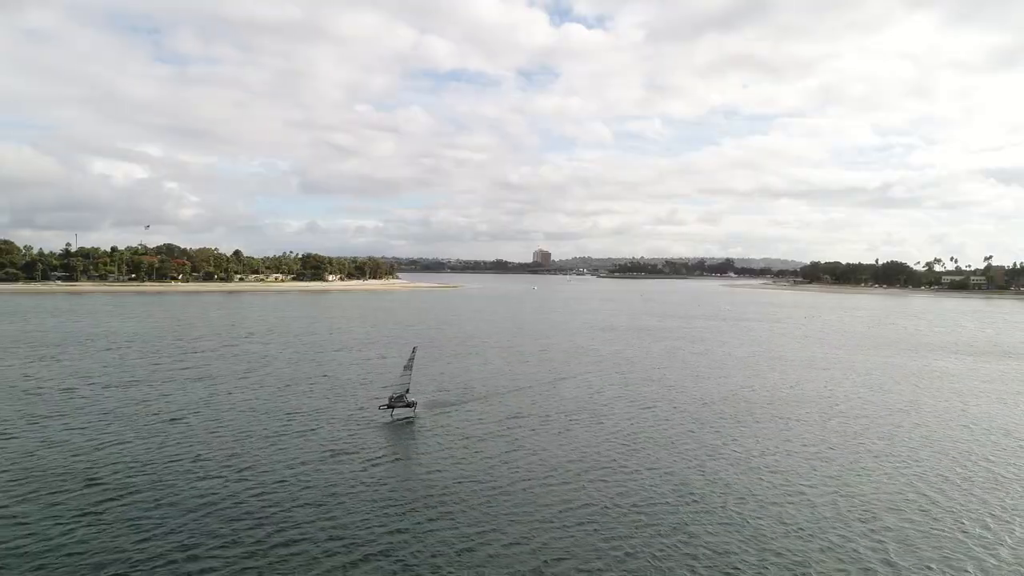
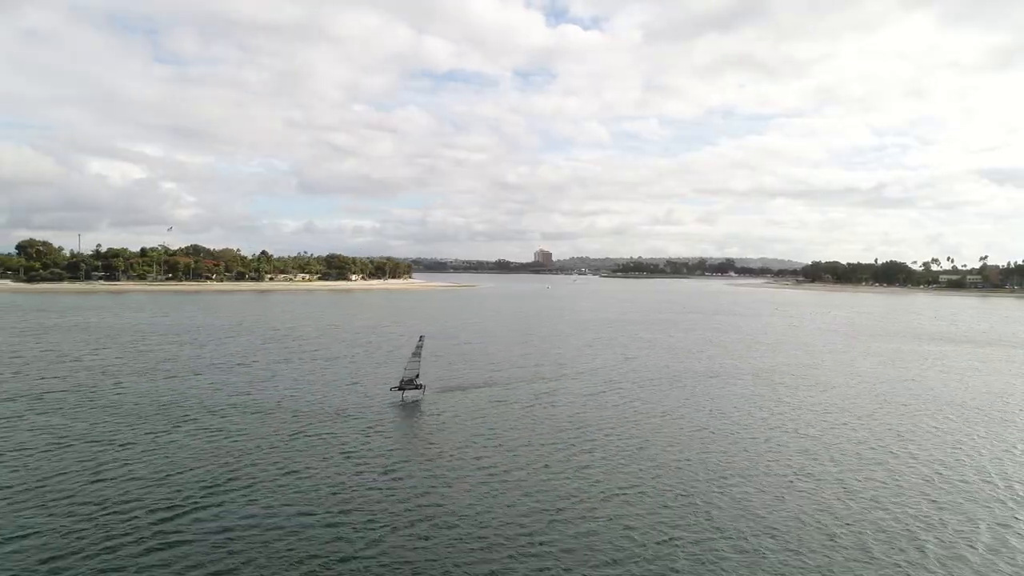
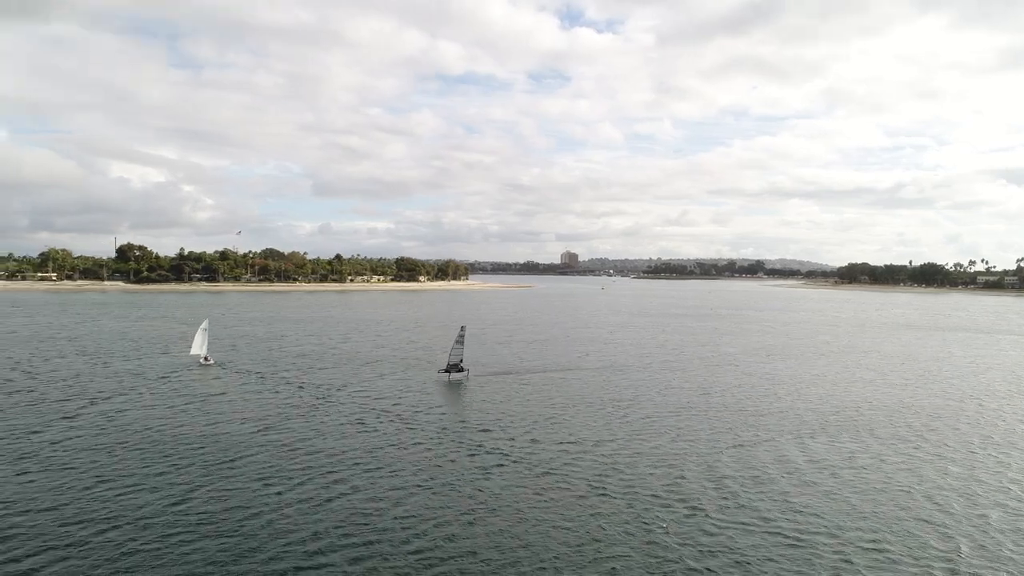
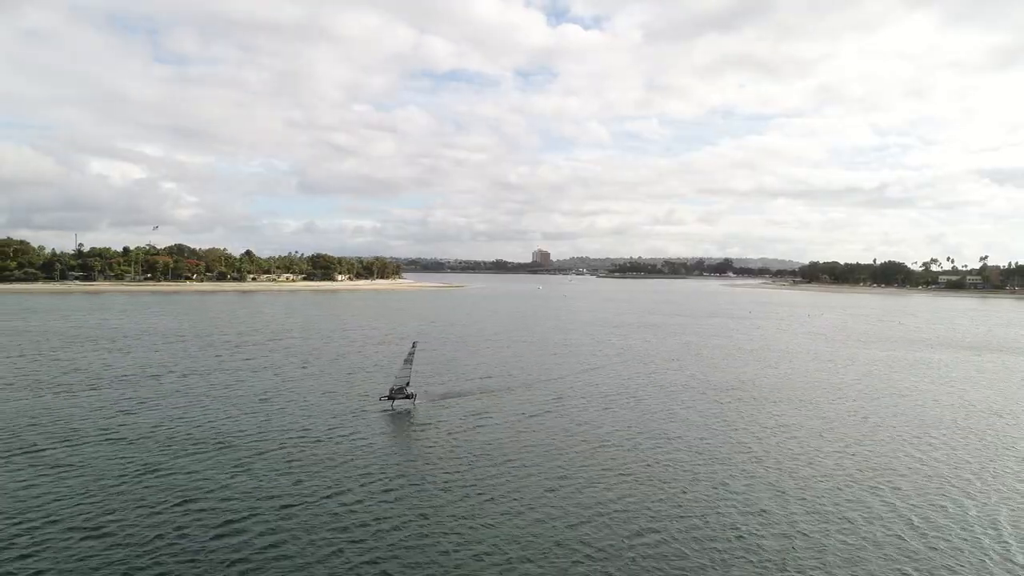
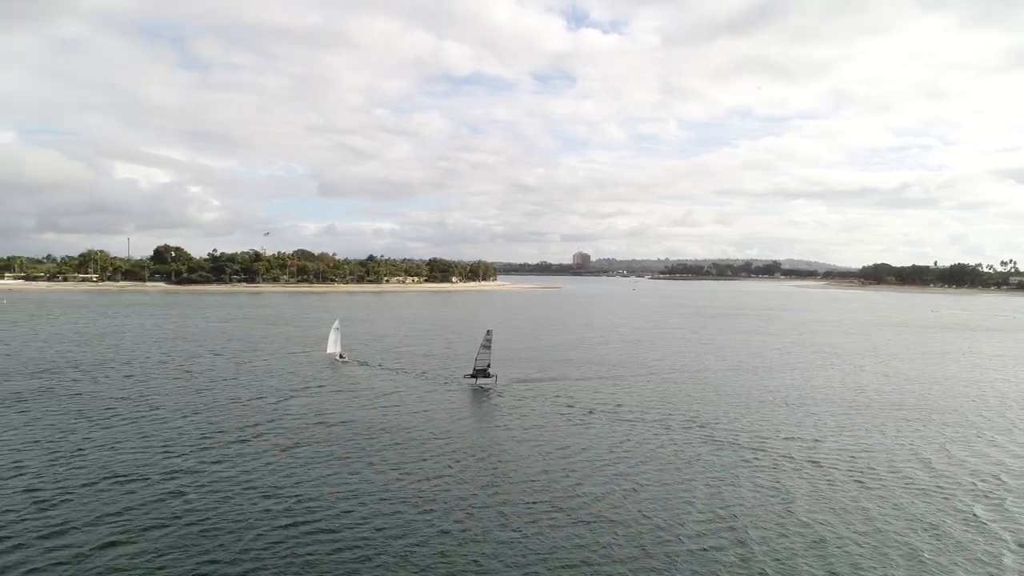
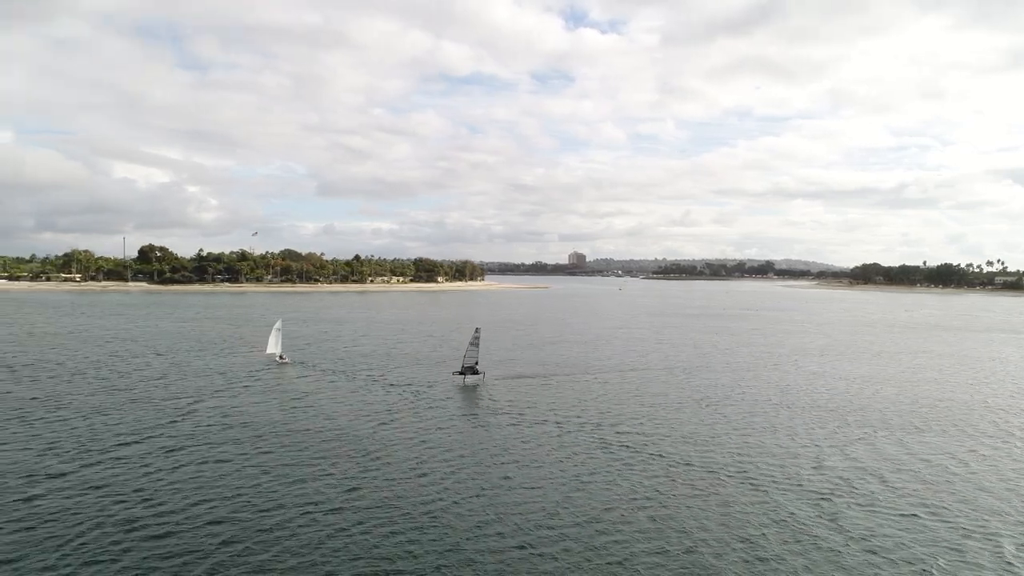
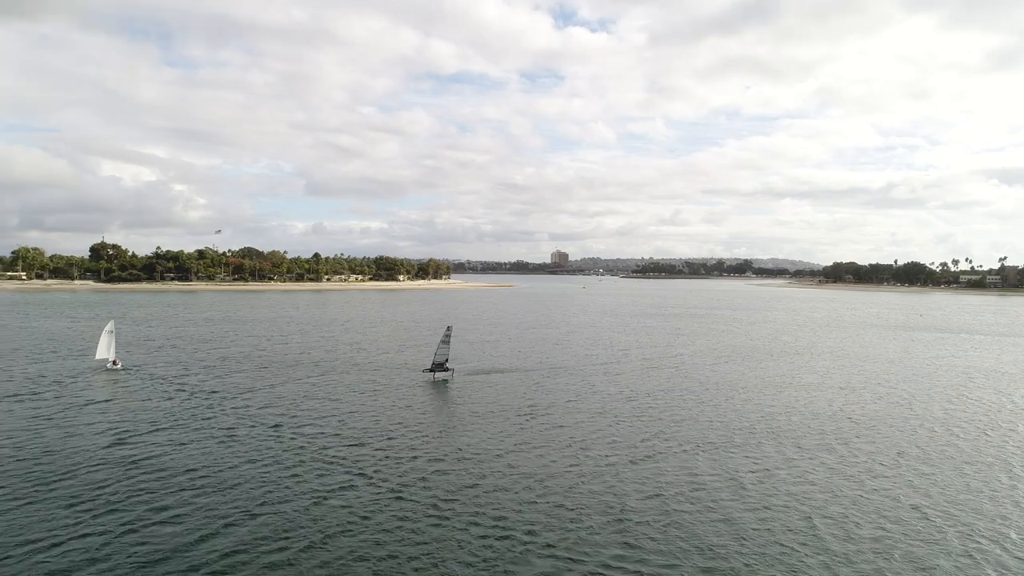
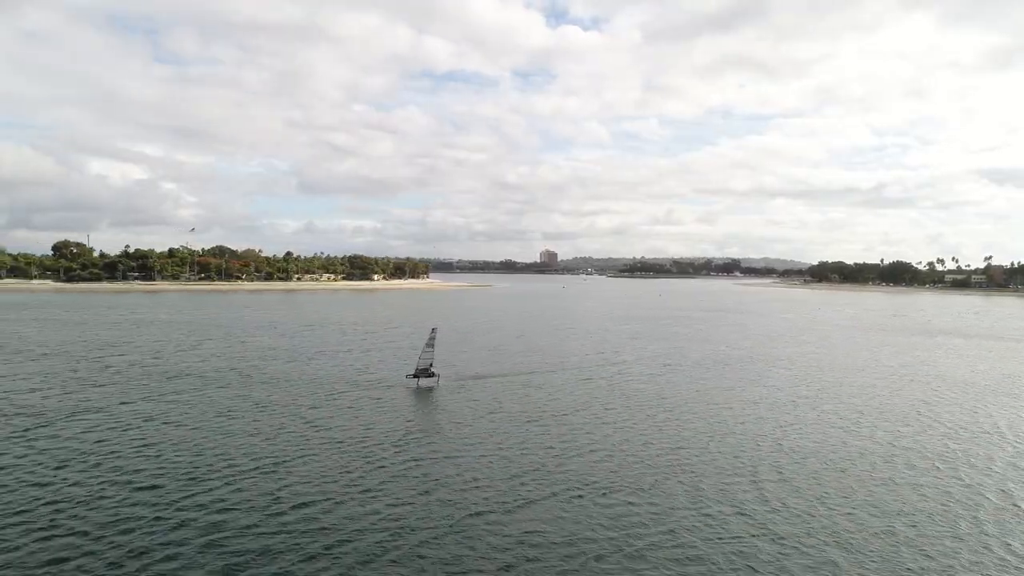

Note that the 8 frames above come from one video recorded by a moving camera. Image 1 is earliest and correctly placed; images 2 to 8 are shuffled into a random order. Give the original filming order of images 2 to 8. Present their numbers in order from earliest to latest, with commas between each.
4, 2, 8, 7, 3, 6, 5
